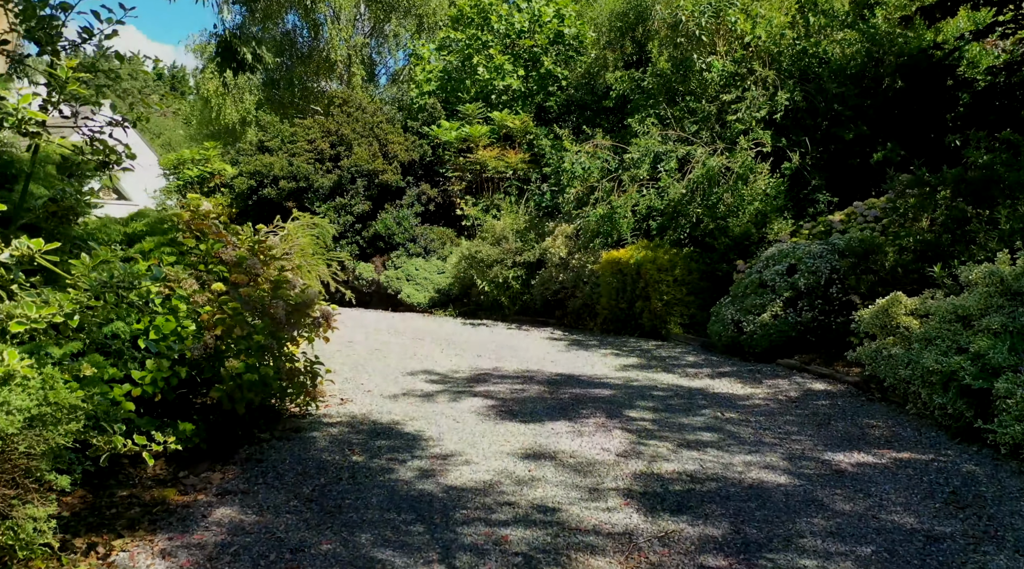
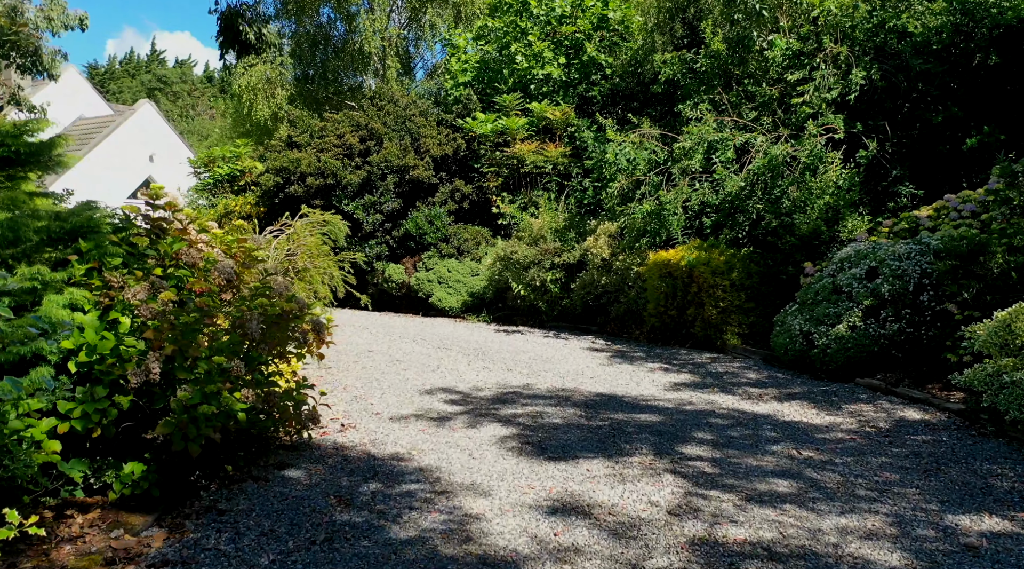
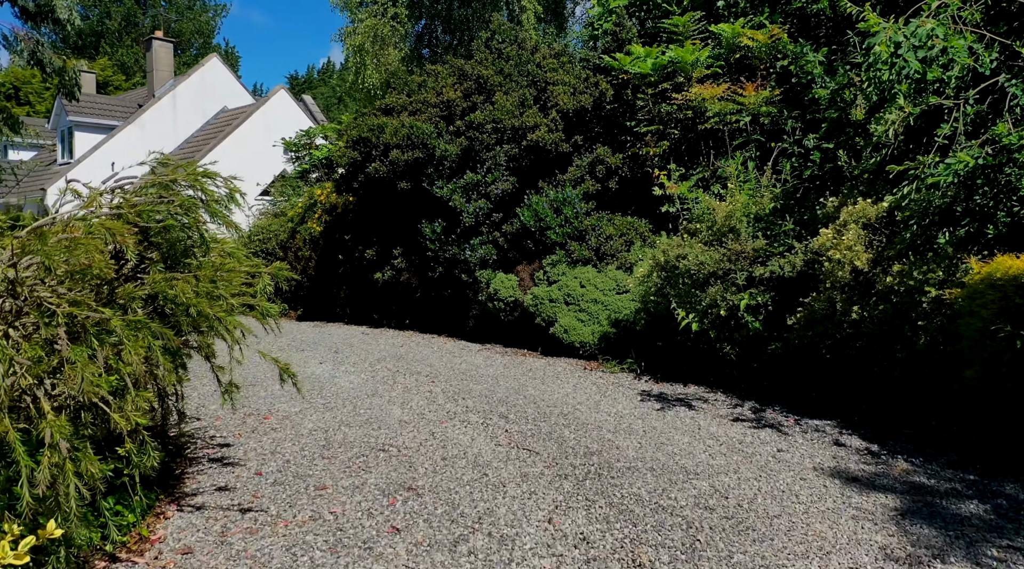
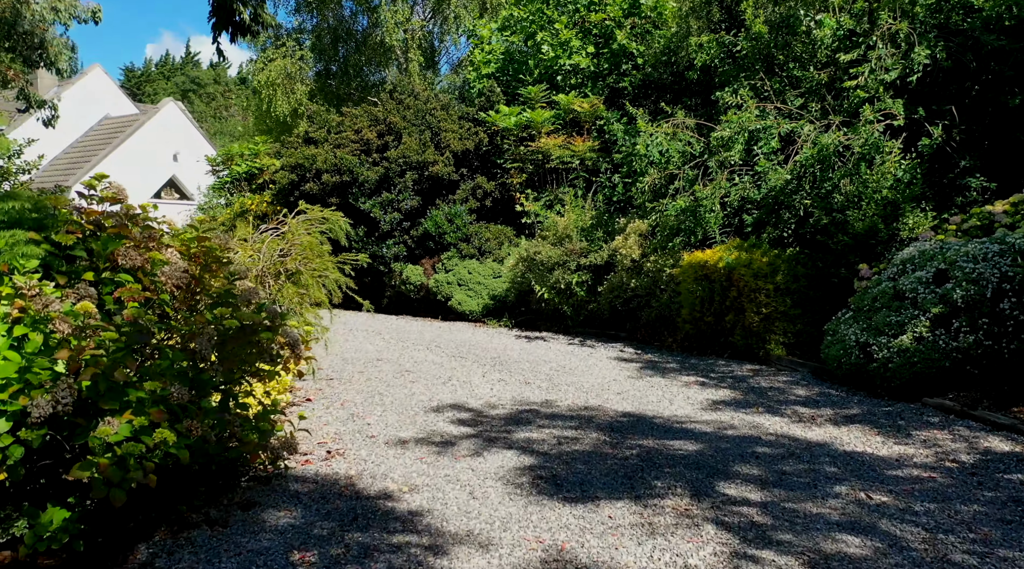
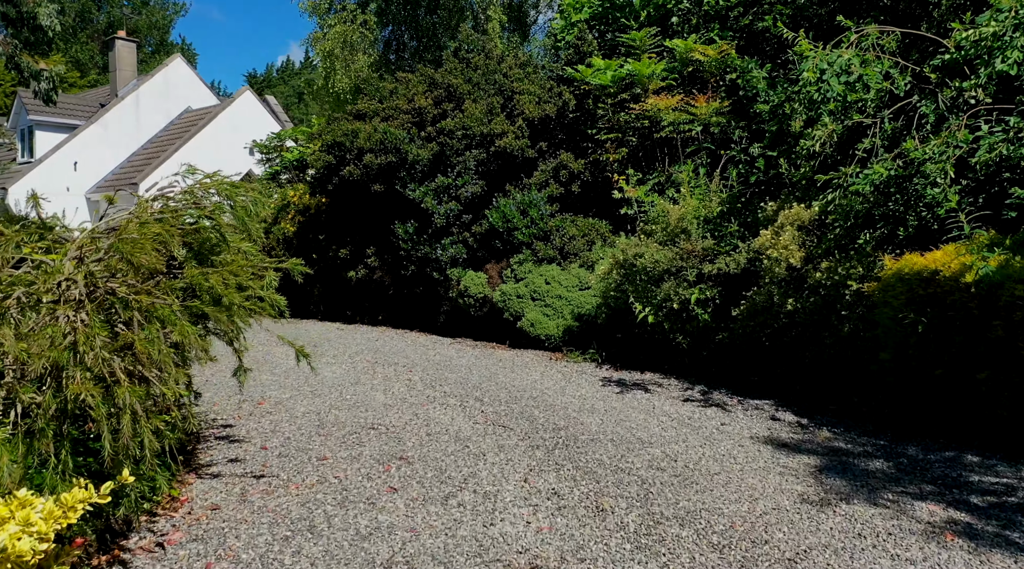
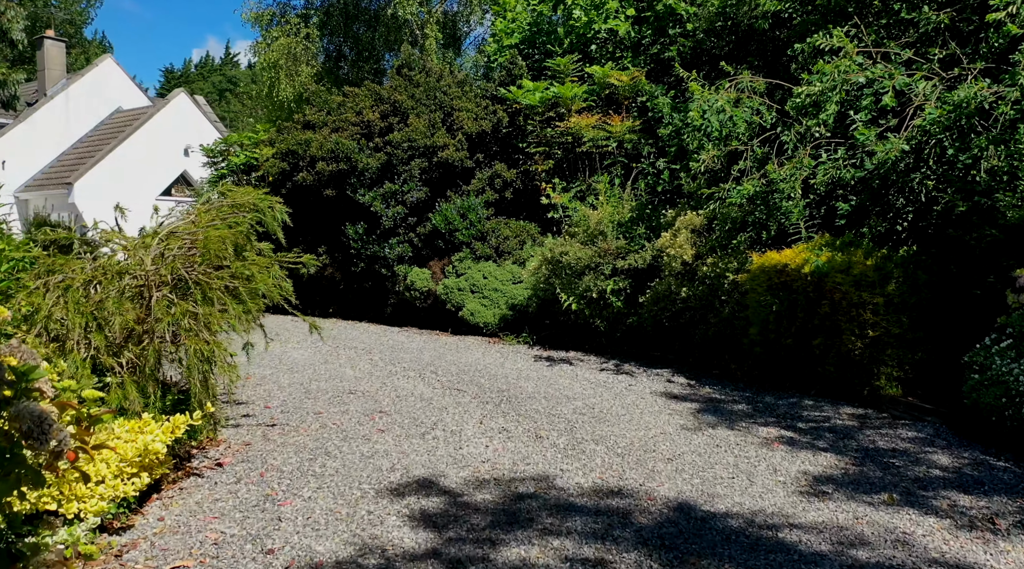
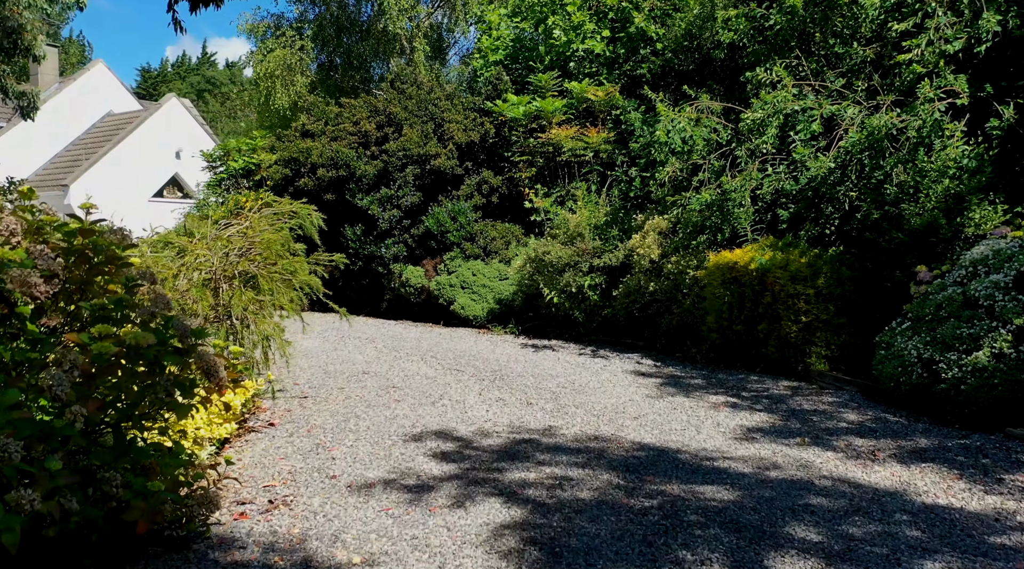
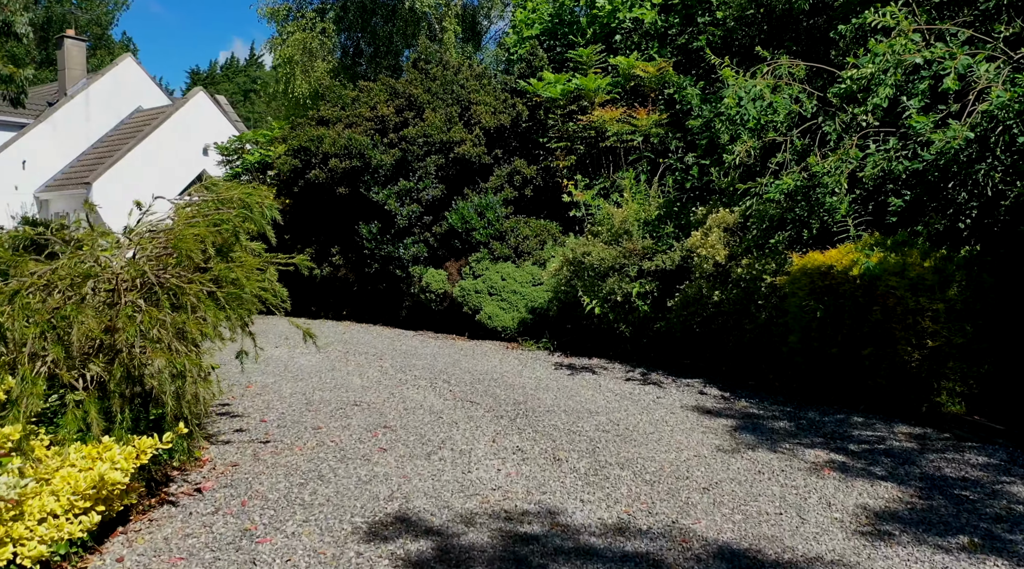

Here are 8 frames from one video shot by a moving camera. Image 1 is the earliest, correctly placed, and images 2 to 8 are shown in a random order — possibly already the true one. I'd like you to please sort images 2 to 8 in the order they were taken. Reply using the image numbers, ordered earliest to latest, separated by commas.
2, 4, 7, 6, 8, 5, 3
